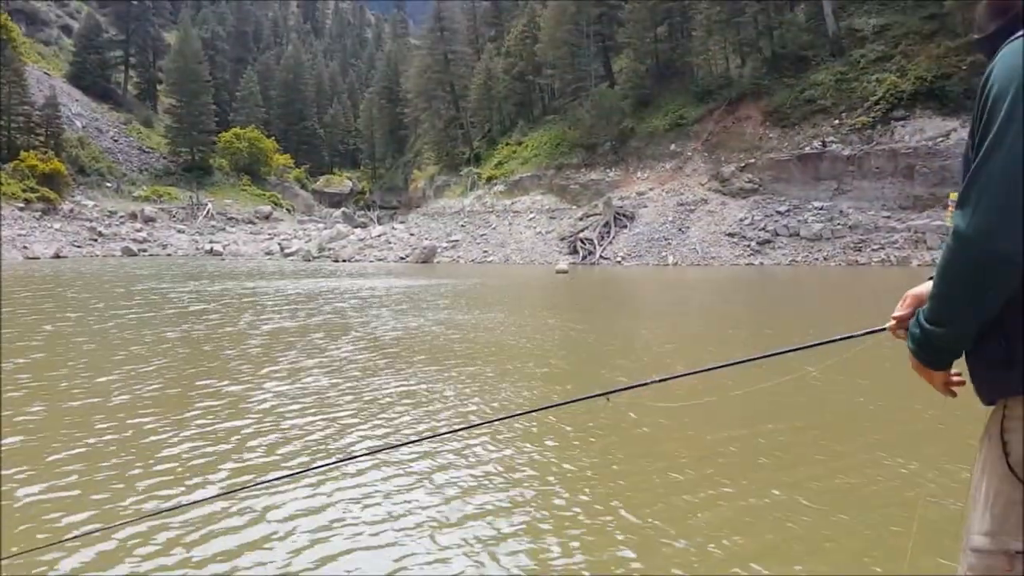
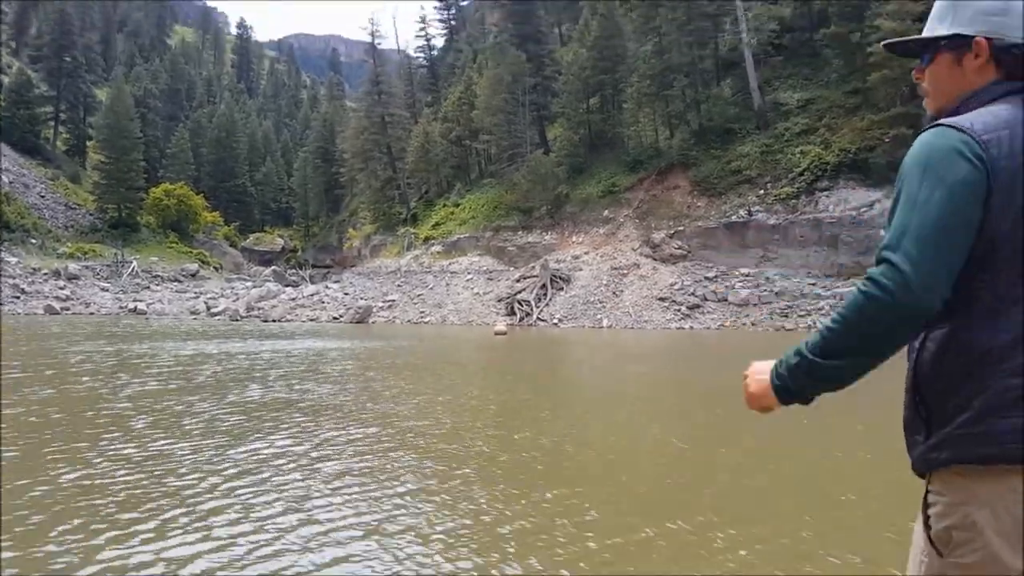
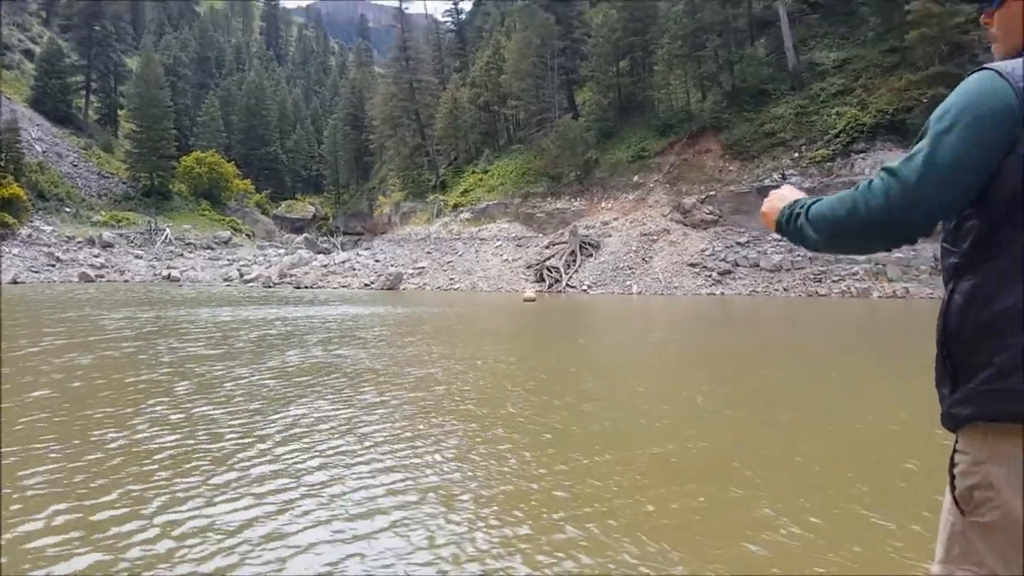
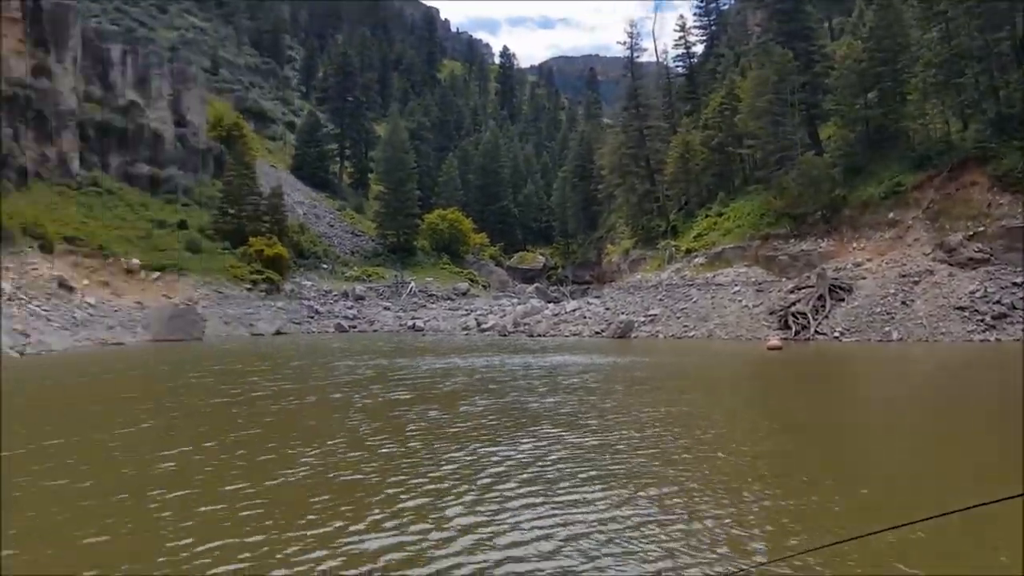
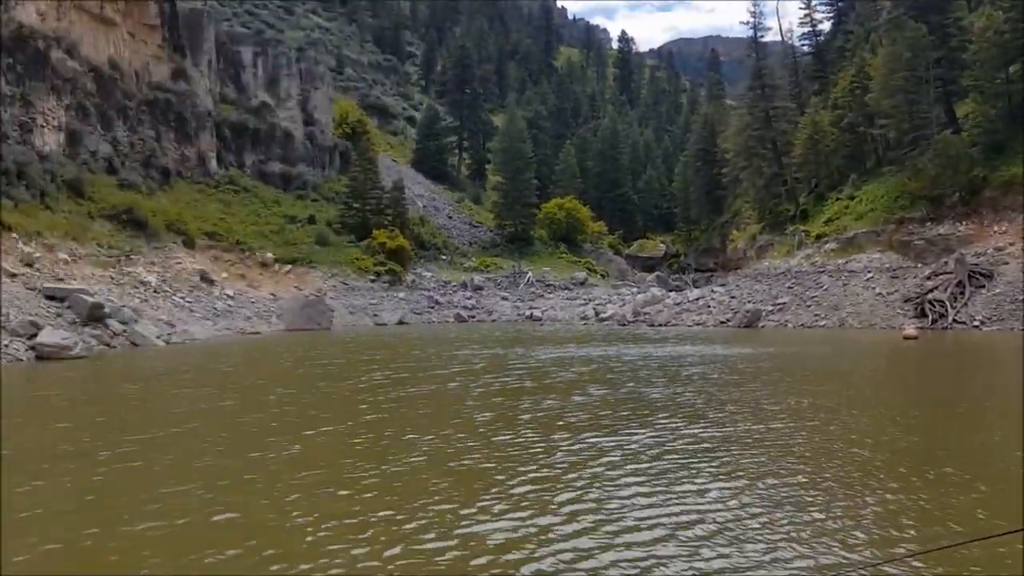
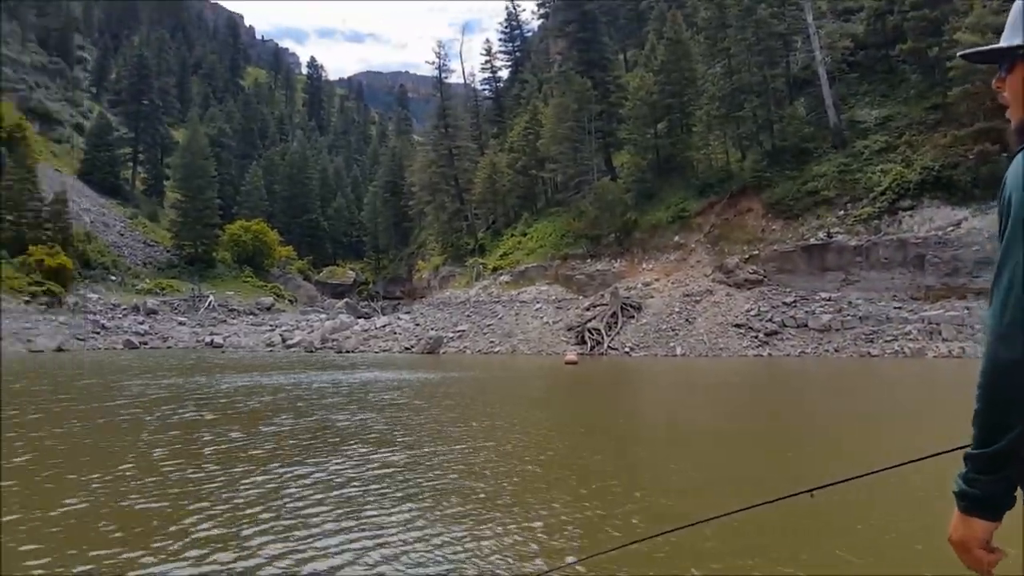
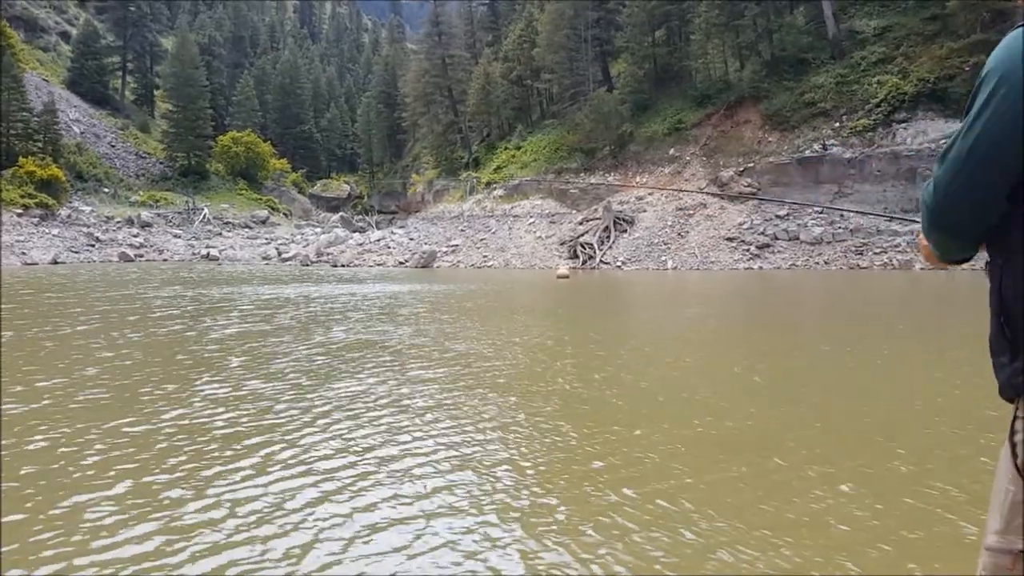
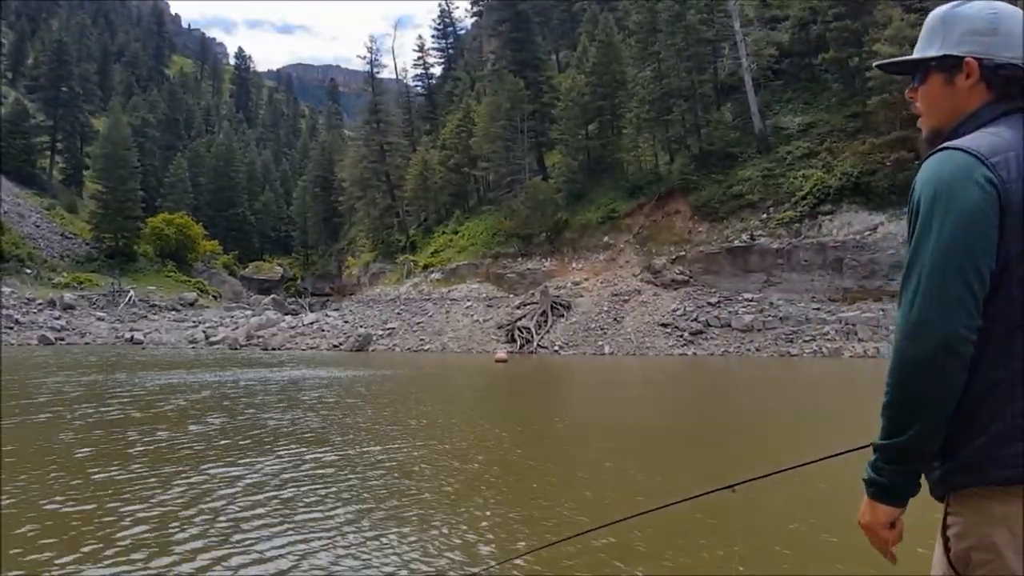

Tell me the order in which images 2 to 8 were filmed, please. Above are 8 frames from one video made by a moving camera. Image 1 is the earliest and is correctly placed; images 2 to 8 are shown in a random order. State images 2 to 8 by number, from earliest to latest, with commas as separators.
7, 3, 2, 8, 6, 4, 5
